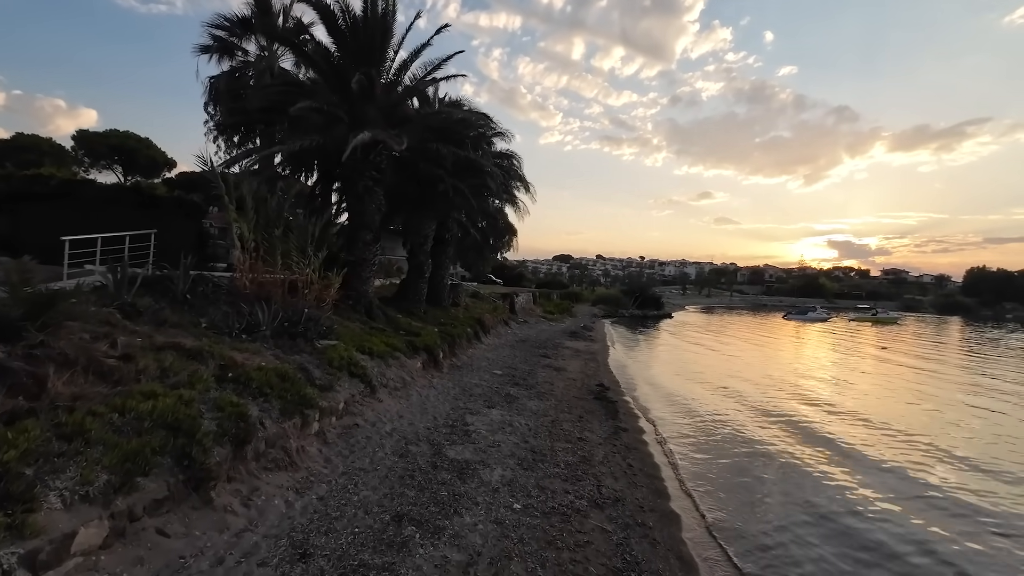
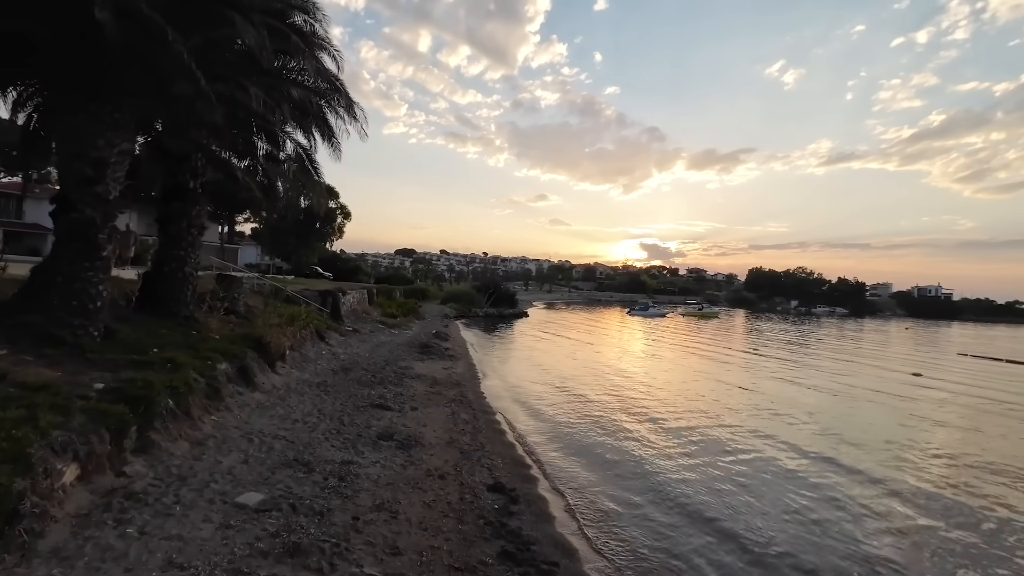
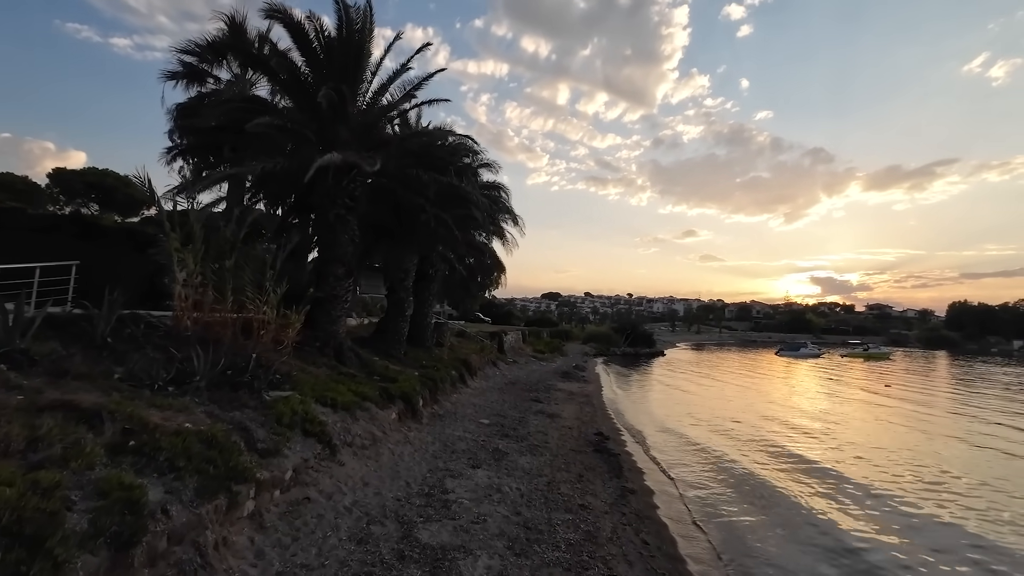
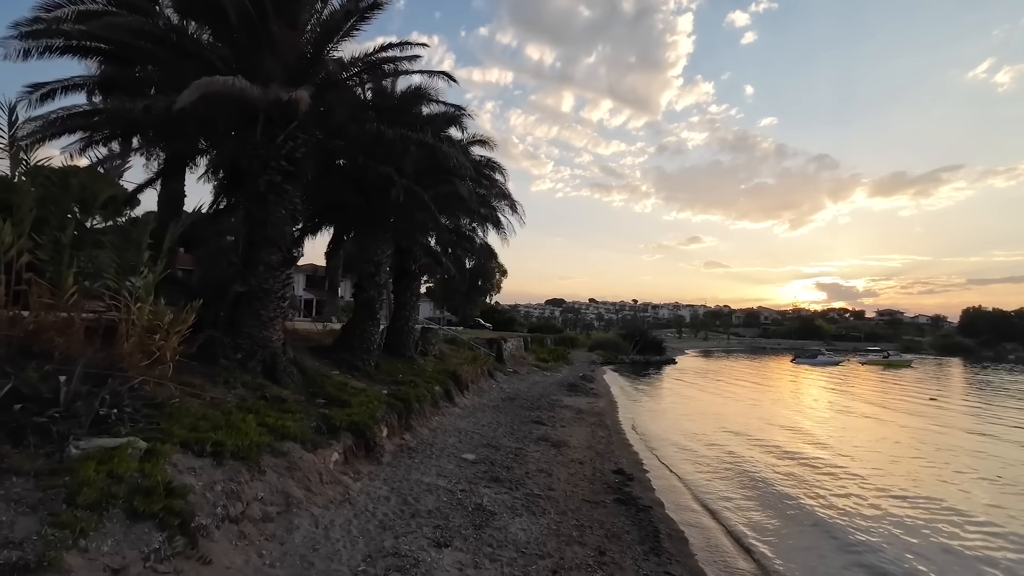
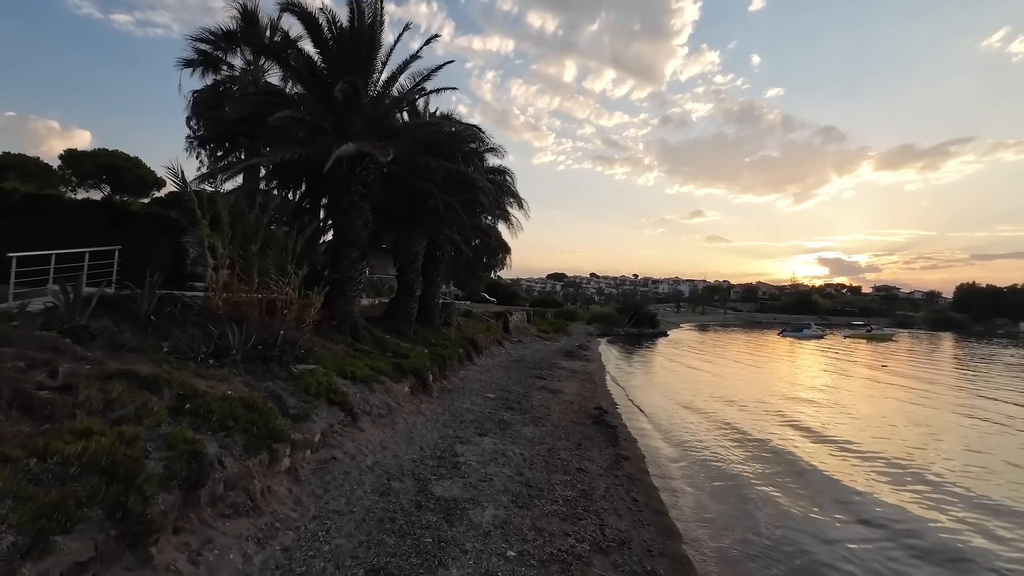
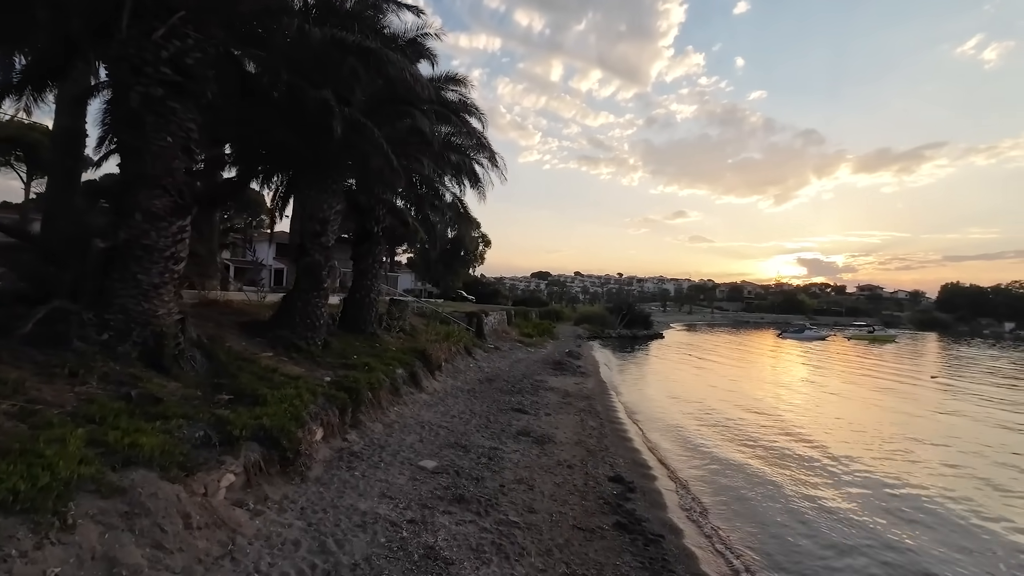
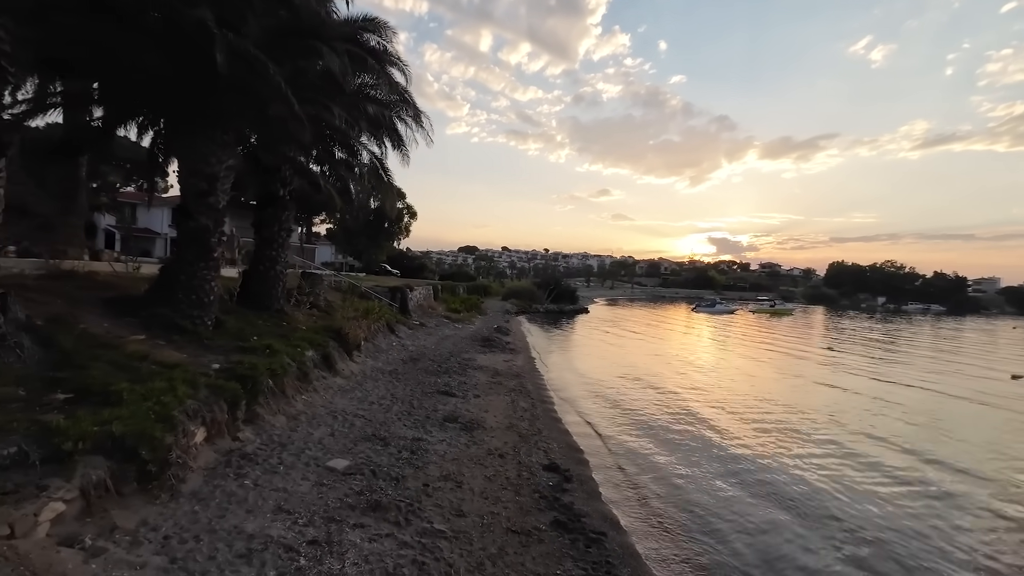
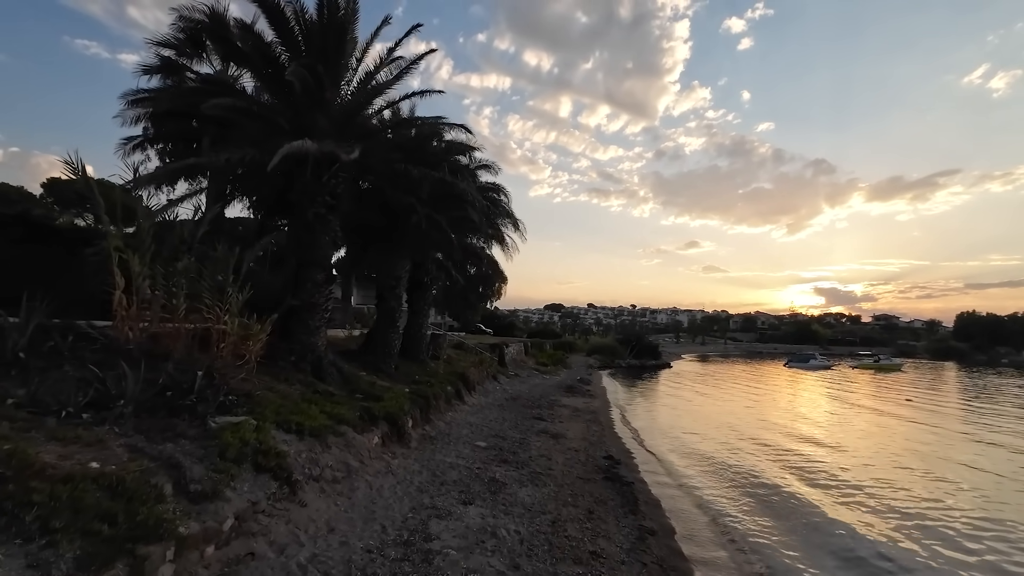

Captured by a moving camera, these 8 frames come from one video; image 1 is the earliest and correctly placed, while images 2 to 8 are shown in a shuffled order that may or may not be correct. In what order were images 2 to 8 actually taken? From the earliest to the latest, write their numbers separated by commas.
5, 3, 8, 4, 6, 7, 2
